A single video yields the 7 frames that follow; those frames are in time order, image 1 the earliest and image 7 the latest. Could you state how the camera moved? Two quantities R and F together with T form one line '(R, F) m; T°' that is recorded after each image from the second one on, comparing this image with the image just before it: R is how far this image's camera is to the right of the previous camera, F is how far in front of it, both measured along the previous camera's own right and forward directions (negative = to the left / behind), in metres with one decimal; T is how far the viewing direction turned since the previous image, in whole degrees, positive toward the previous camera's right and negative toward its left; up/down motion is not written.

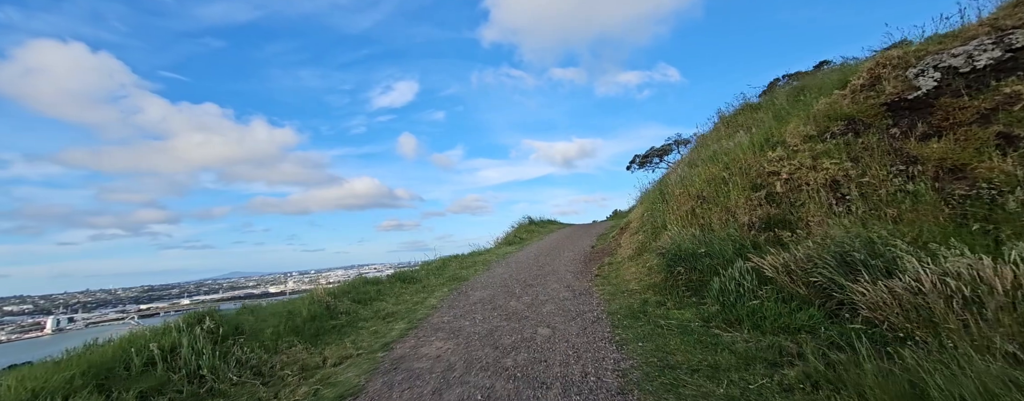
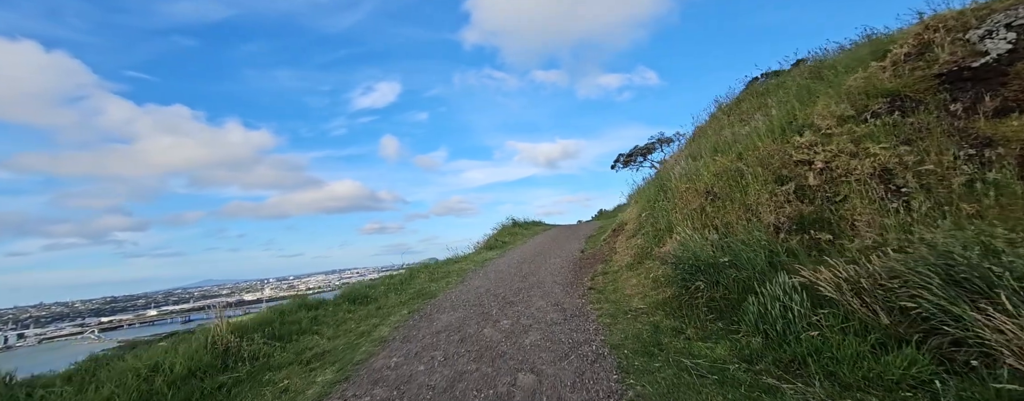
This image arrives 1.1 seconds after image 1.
(+0.1, +1.2) m; +2°
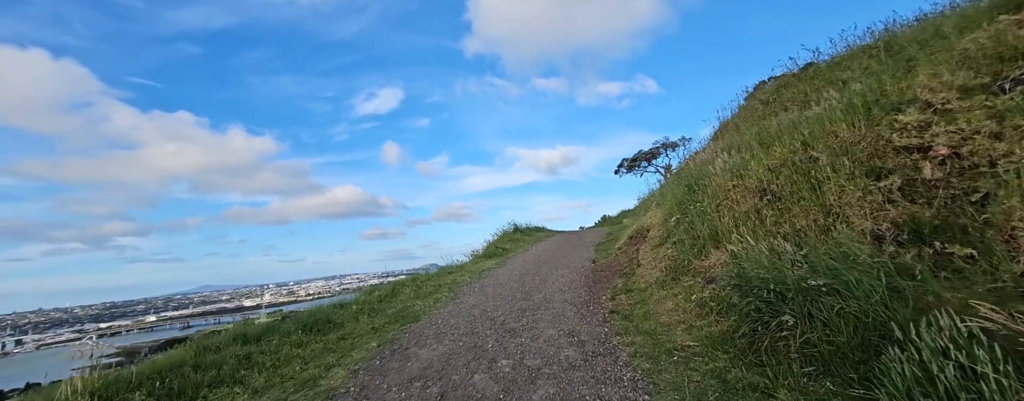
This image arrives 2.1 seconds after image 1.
(0.0, +1.3) m; 0°
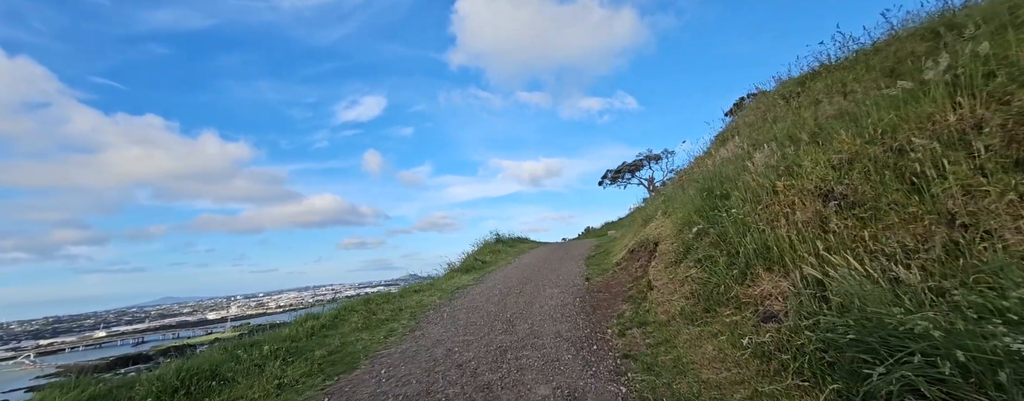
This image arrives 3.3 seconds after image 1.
(0.0, +1.4) m; +3°
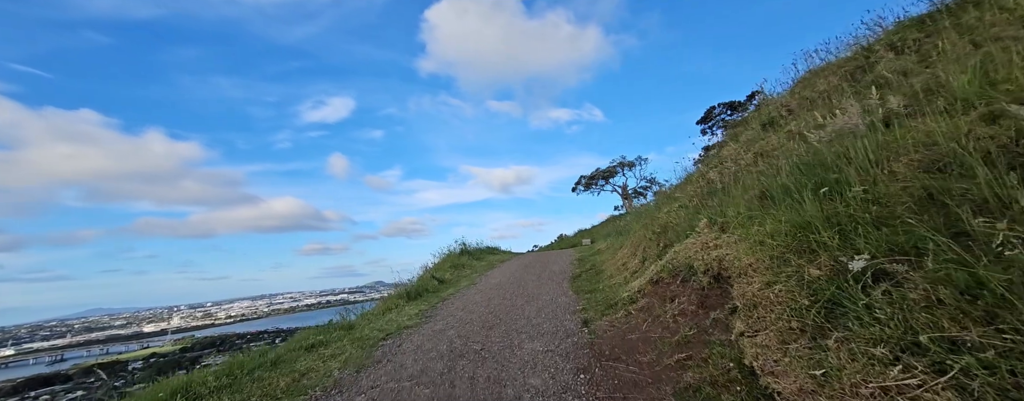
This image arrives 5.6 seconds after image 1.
(+0.2, +2.9) m; +4°
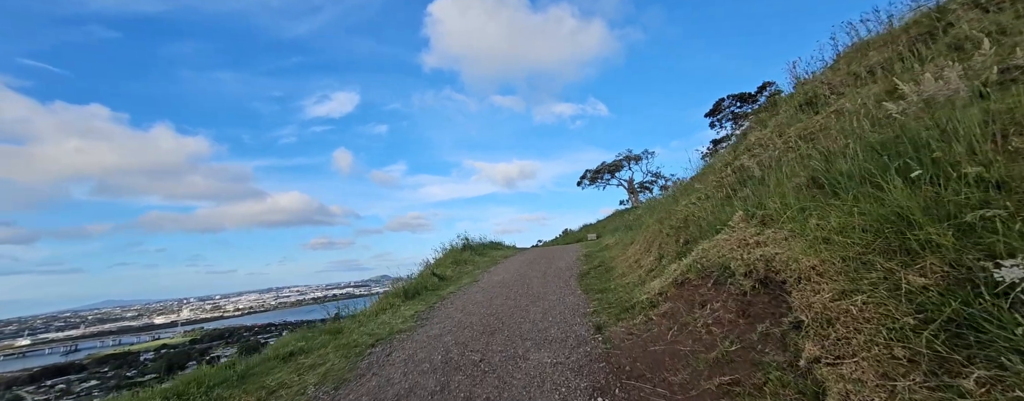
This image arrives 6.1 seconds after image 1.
(0.0, +0.7) m; -1°
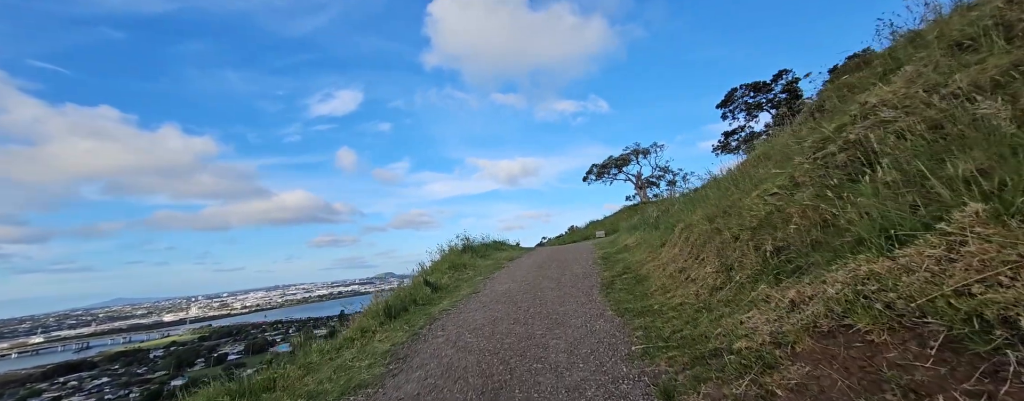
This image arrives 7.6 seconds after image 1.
(-0.1, +2.0) m; -1°
